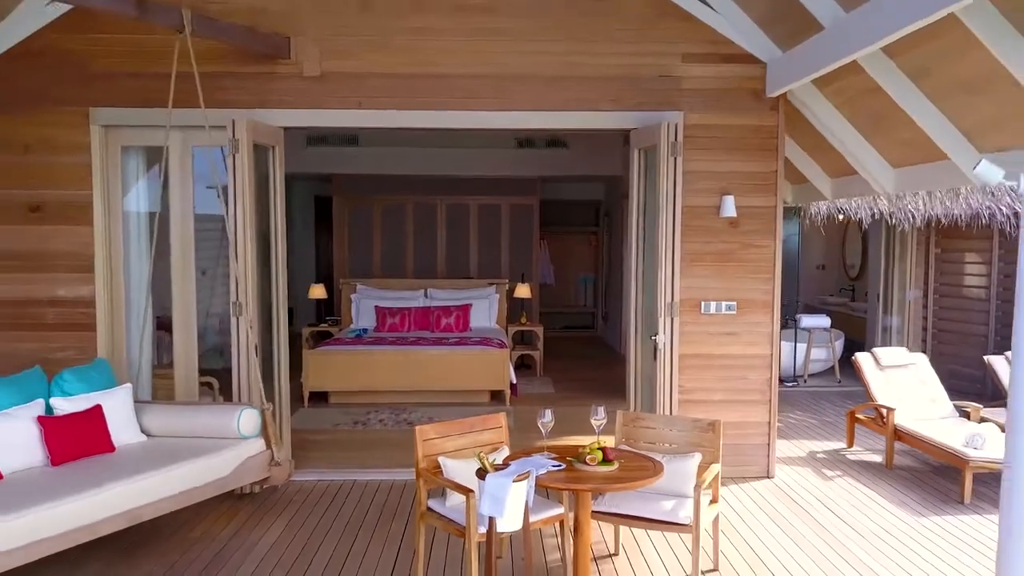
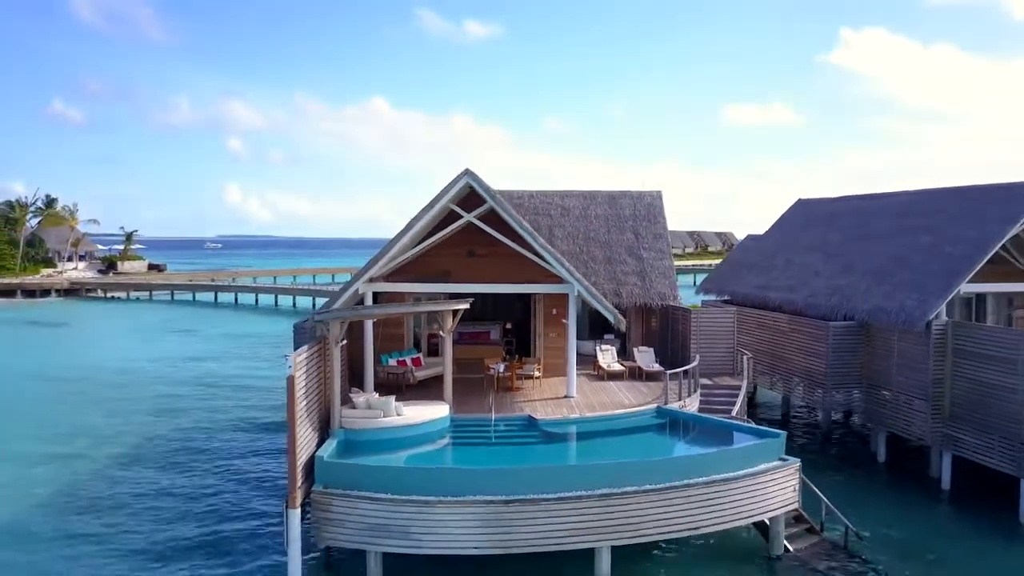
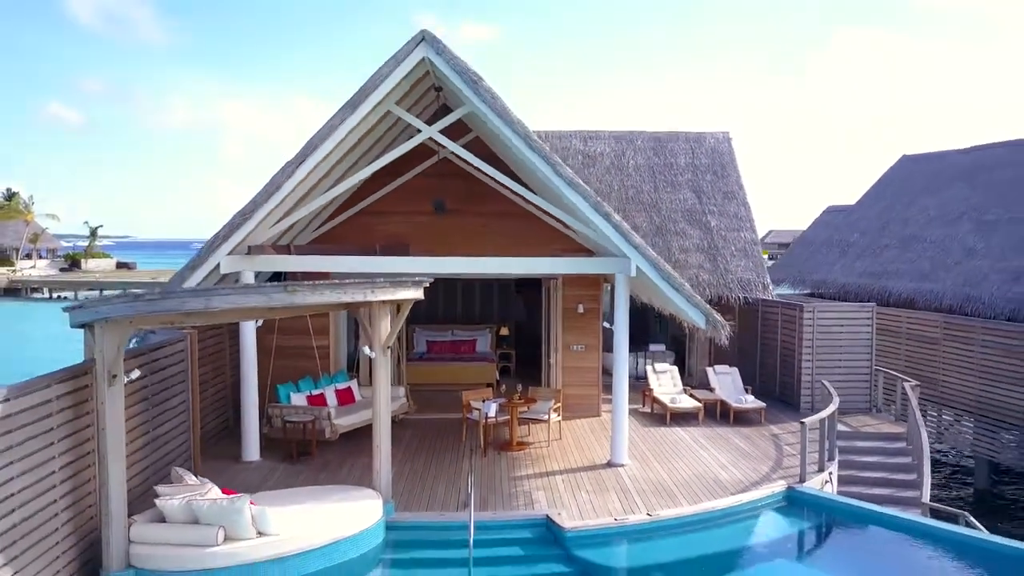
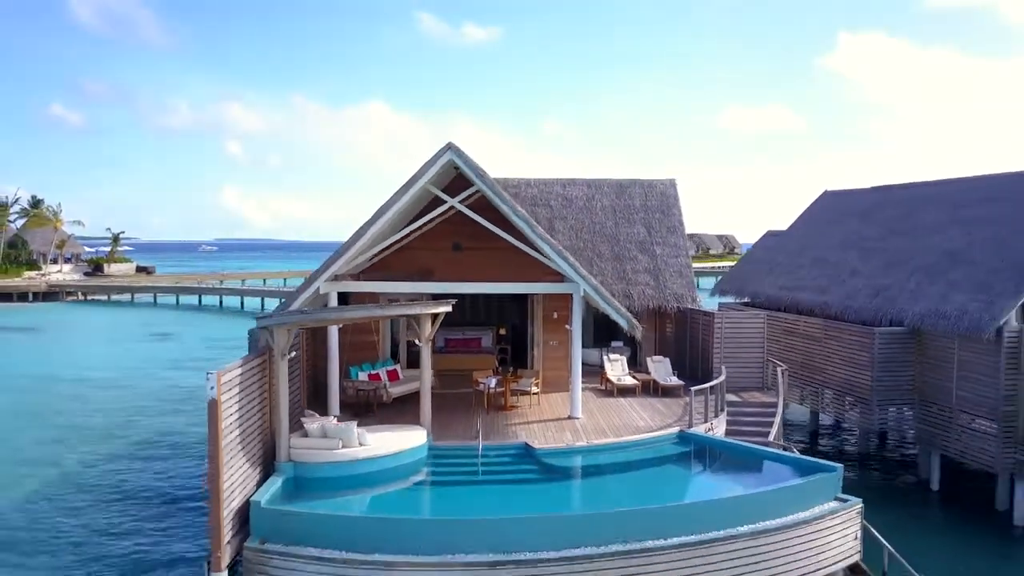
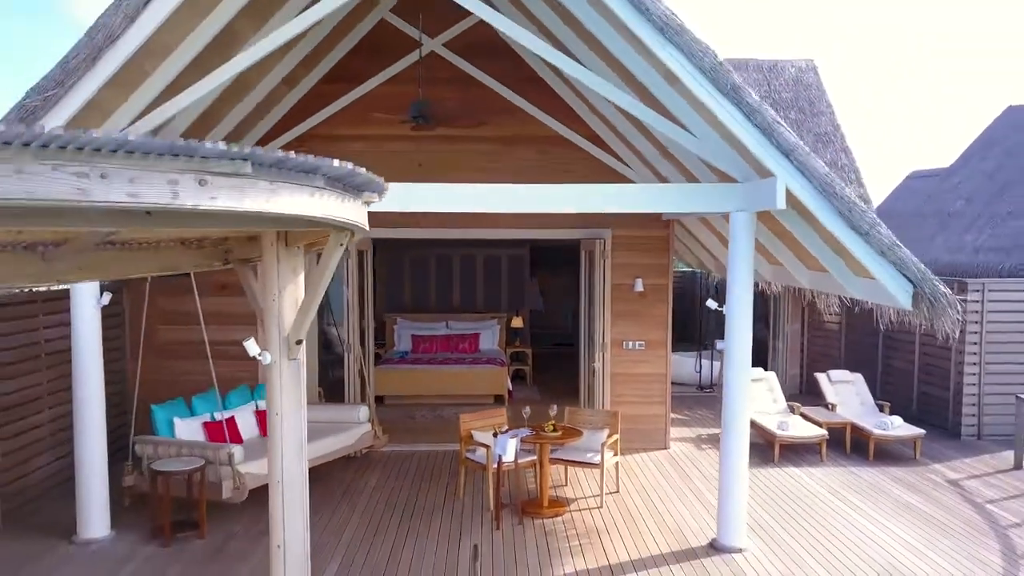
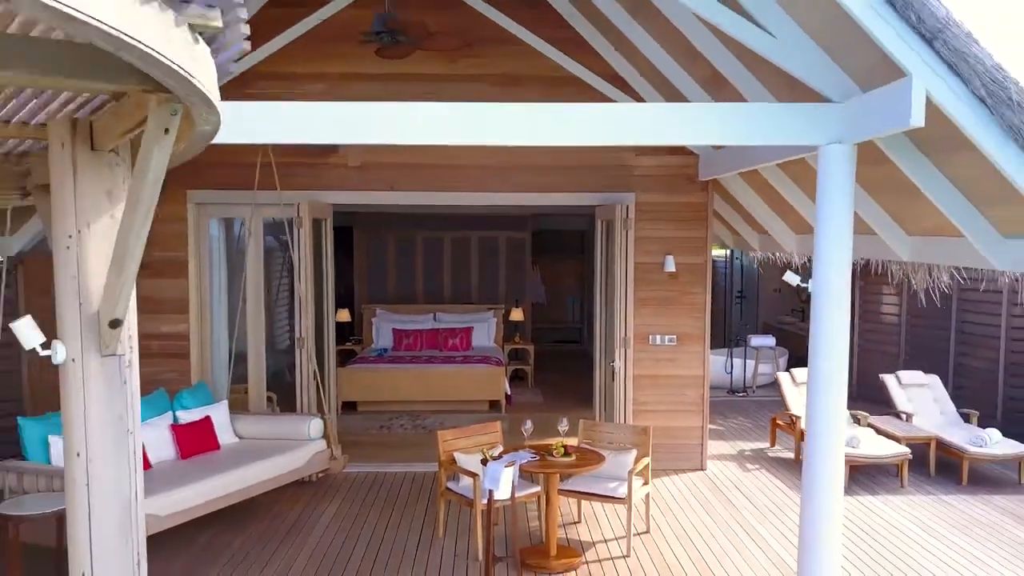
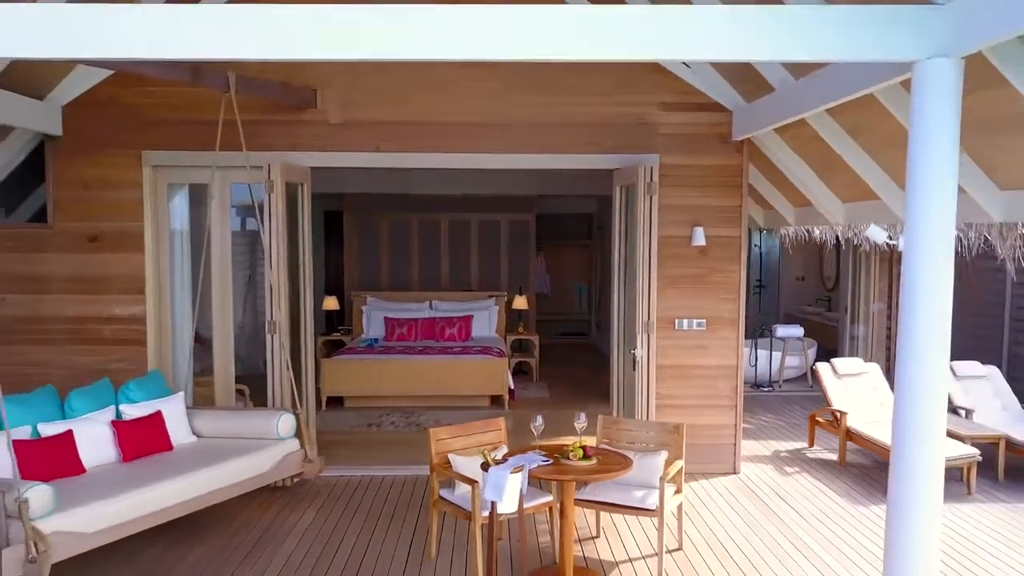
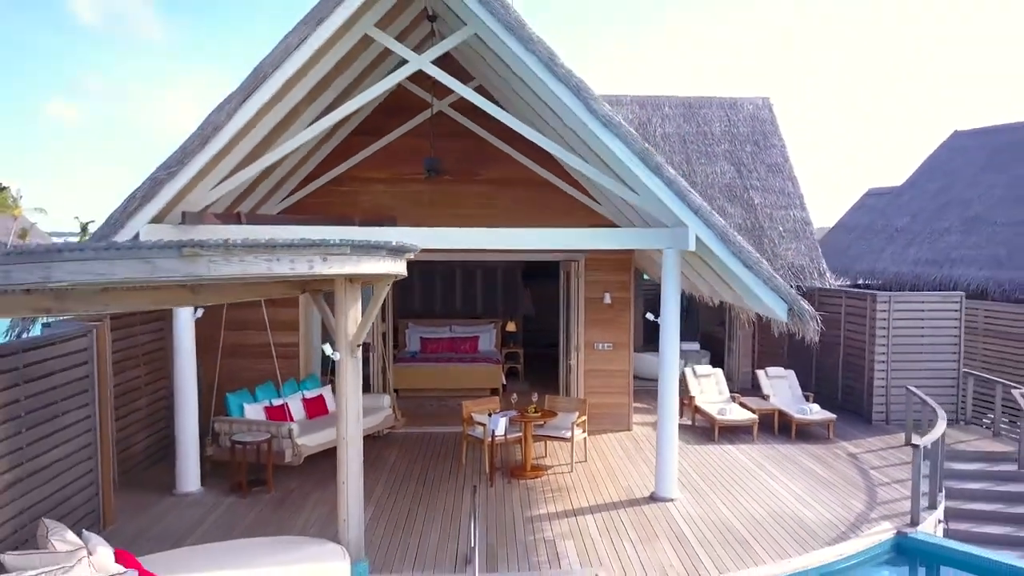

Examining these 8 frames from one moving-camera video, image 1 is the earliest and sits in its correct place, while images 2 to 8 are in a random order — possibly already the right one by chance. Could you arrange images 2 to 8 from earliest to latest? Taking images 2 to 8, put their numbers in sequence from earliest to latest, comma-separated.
7, 6, 5, 8, 3, 4, 2
